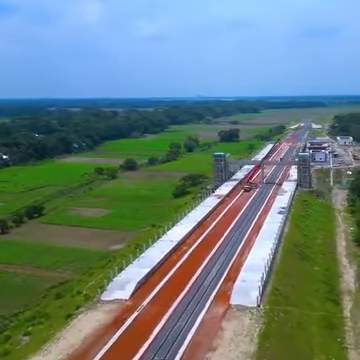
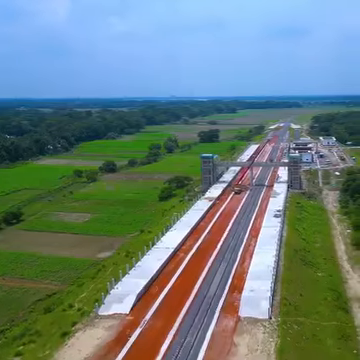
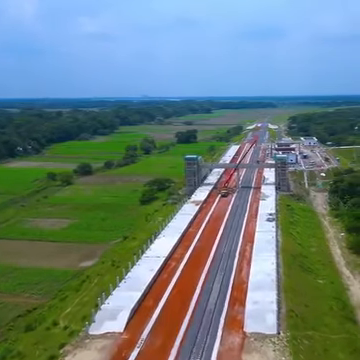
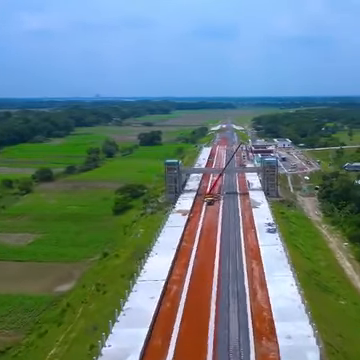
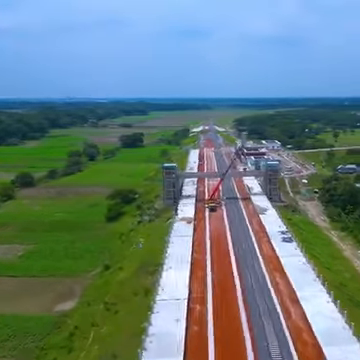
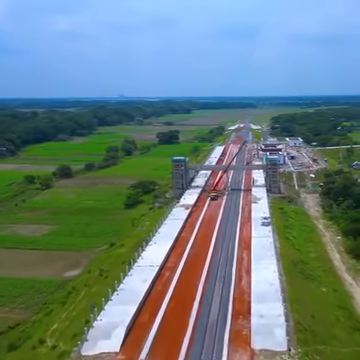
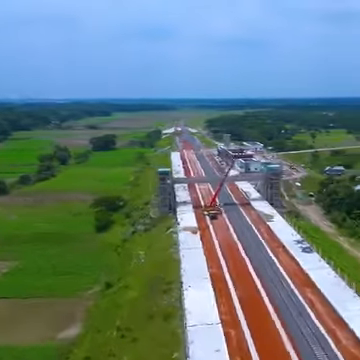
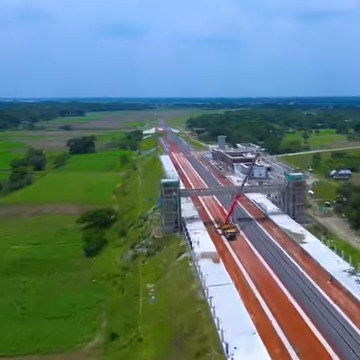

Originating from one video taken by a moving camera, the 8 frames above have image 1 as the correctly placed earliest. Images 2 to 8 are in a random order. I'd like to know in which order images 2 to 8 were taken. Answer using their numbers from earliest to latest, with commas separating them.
2, 3, 6, 4, 5, 7, 8
